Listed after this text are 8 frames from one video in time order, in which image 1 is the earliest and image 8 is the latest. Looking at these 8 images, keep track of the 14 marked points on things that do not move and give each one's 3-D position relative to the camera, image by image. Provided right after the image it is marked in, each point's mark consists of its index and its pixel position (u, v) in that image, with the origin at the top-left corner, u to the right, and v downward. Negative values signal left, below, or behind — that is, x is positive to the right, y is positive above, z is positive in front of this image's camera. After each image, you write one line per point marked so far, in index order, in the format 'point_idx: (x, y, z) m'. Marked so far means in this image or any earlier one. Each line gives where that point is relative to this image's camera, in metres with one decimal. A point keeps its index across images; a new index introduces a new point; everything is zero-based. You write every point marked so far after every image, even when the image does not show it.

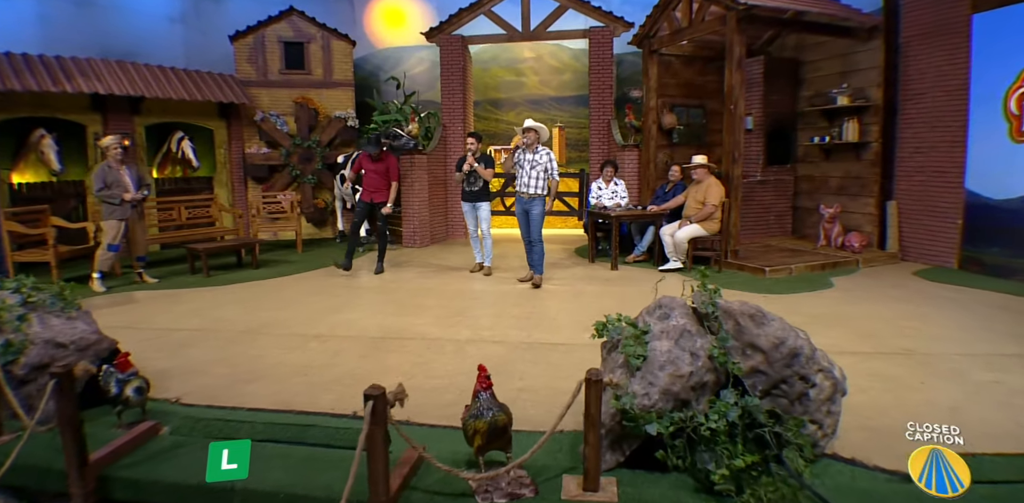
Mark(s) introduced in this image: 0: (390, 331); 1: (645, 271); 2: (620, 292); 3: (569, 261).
0: (-1.2, -0.7, +5.4) m
1: (+1.9, -0.3, +8.4) m
2: (+1.3, -0.5, +7.0) m
3: (+0.9, -0.1, +9.2) m
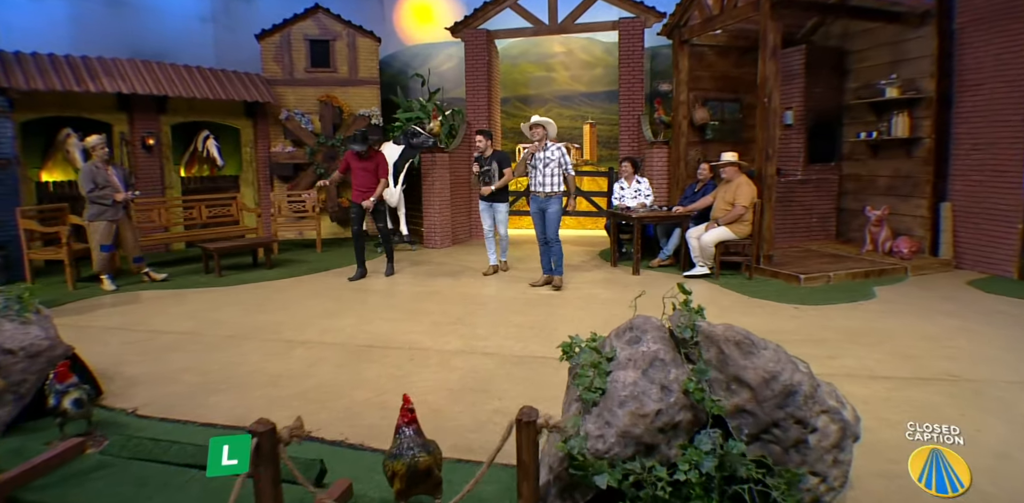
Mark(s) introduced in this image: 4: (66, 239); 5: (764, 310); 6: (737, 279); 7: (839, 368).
0: (-1.2, -0.8, +5.2) m
1: (+2.2, -0.4, +7.9) m
2: (+1.4, -0.6, +6.5) m
3: (+1.2, -0.2, +8.7) m
4: (-5.4, +0.1, +6.8) m
5: (+2.7, -0.6, +6.3) m
6: (+3.0, -0.4, +7.6) m
7: (+2.5, -0.9, +4.2) m
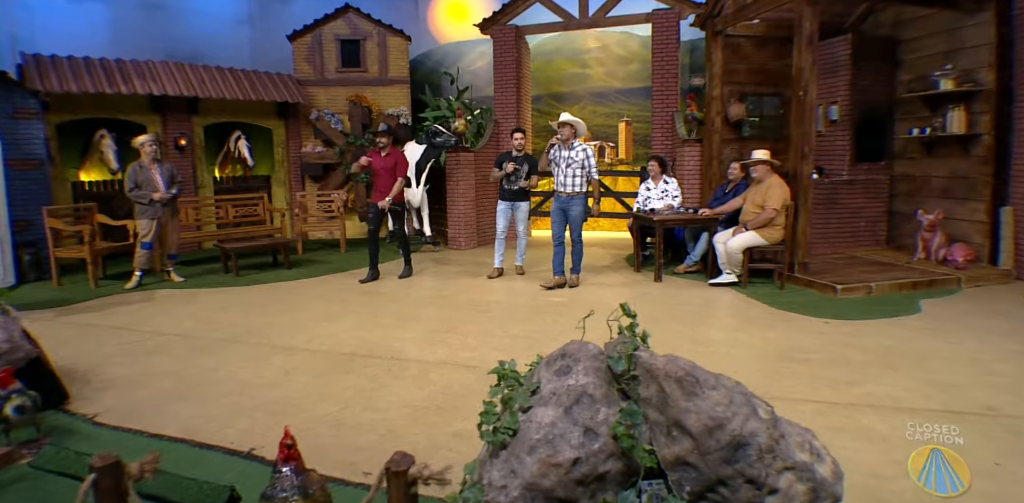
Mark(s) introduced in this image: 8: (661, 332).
0: (-1.3, -0.8, +5.0) m
1: (+2.3, -0.4, +7.4) m
2: (+1.4, -0.6, +6.1) m
3: (+1.5, -0.2, +8.3) m
4: (-5.3, +0.2, +7.0) m
5: (+2.7, -0.7, +5.7) m
6: (+3.2, -0.5, +7.1) m
7: (+2.3, -1.0, +3.7) m
8: (+1.4, -0.8, +5.5) m
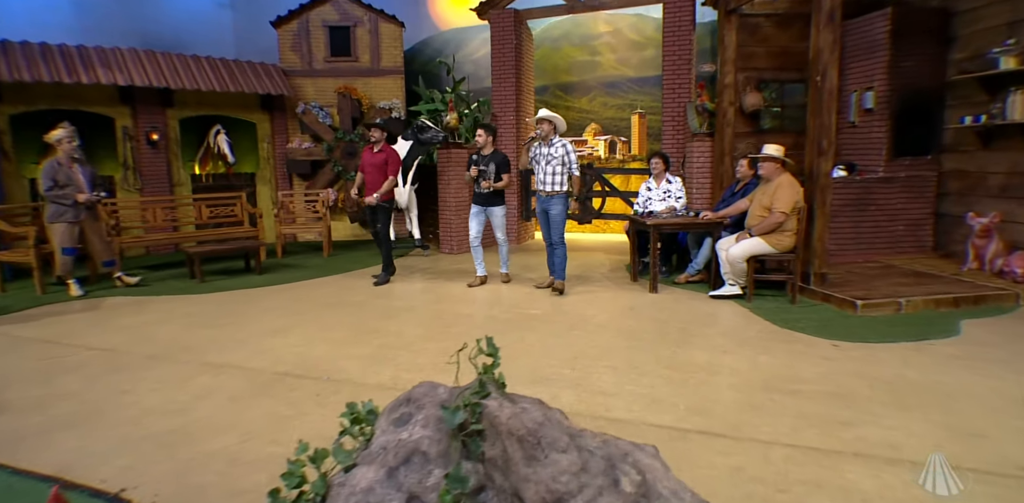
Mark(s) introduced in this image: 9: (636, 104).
0: (-1.6, -0.9, +4.5) m
1: (+2.1, -0.5, +6.7) m
2: (+1.2, -0.7, +5.5) m
3: (+1.3, -0.3, +7.7) m
4: (-5.5, +0.2, +6.7) m
5: (+2.4, -0.8, +5.0) m
6: (+2.9, -0.6, +6.4) m
7: (+1.9, -1.1, +3.1) m
8: (+1.1, -0.9, +4.9) m
9: (+2.5, +3.0, +11.2) m
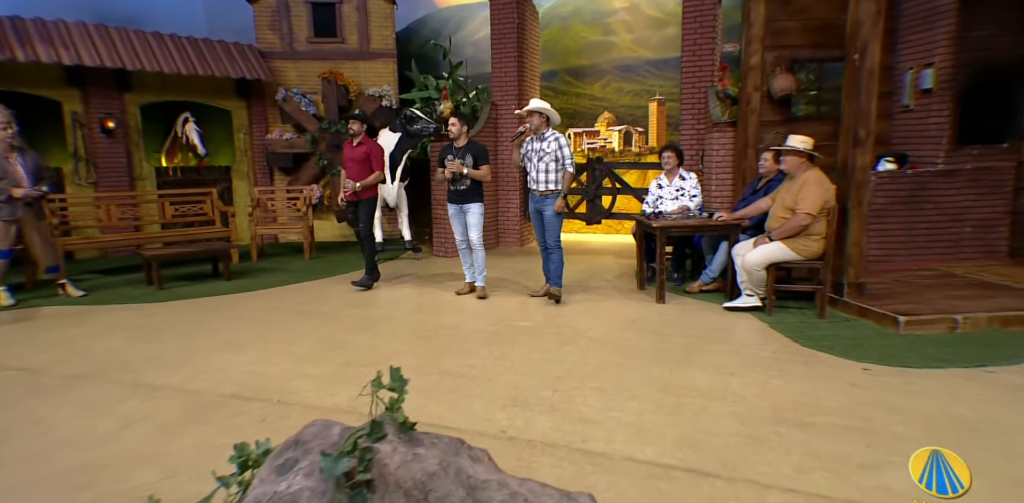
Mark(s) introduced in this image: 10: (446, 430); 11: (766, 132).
0: (-1.8, -1.0, +4.0) m
1: (+2.1, -0.6, +6.1) m
2: (+1.0, -0.8, +4.9) m
3: (+1.3, -0.3, +7.0) m
4: (-5.5, +0.2, +6.4) m
5: (+2.3, -1.0, +4.4) m
6: (+2.8, -0.7, +5.7) m
7: (+1.7, -1.3, +2.5) m
8: (+0.9, -1.0, +4.4) m
9: (+2.6, +3.0, +10.4) m
10: (-0.4, -1.1, +3.7) m
11: (+3.2, +1.5, +7.1) m
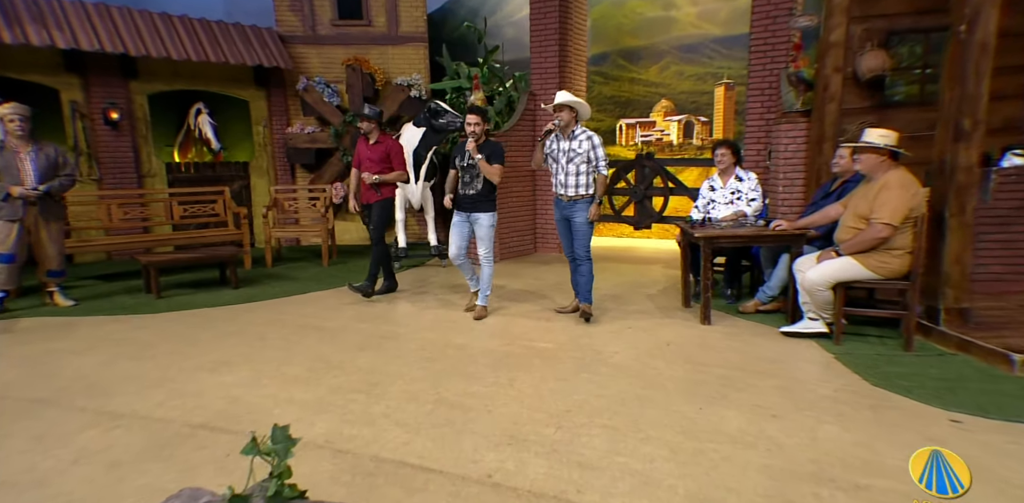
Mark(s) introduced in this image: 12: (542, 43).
0: (-1.8, -1.1, +3.7) m
1: (+2.3, -0.7, +5.2) m
2: (+1.1, -1.0, +4.2) m
3: (+1.6, -0.4, +6.3) m
4: (-5.2, +0.3, +6.4) m
5: (+2.3, -1.2, +3.5) m
6: (+3.0, -0.9, +4.8) m
7: (+1.4, -1.5, +1.7) m
8: (+0.9, -1.2, +3.7) m
9: (+3.5, +3.0, +9.3) m
10: (-0.5, -1.3, +3.2) m
11: (+3.6, +1.3, +6.0) m
12: (+0.4, +2.6, +7.0) m
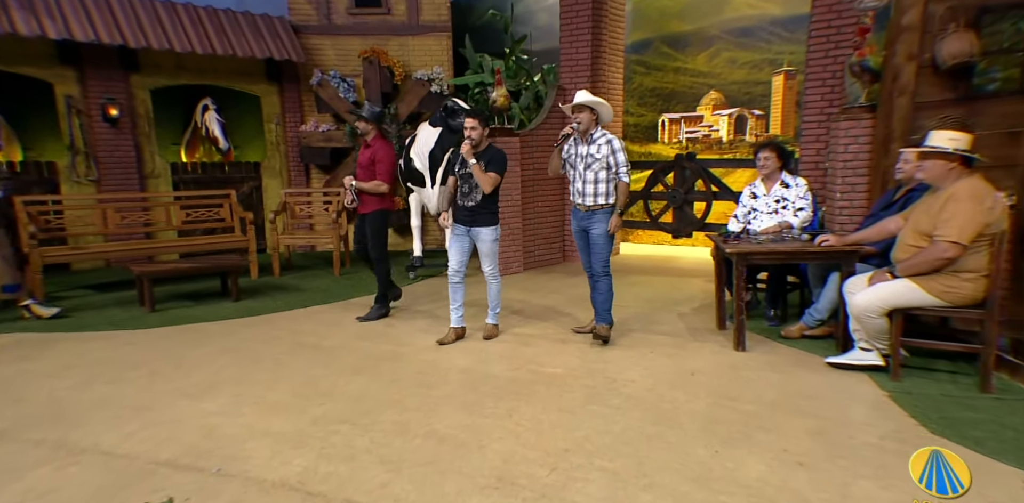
0: (-1.8, -1.2, +3.4) m
1: (+2.4, -0.9, +4.6) m
2: (+1.1, -1.2, +3.6) m
3: (+1.8, -0.6, +5.6) m
4: (-4.9, +0.3, +6.4) m
5: (+2.2, -1.4, +2.9) m
6: (+3.0, -1.1, +4.0) m
7: (+1.2, -1.8, +1.2) m
8: (+0.9, -1.4, +3.1) m
9: (+4.0, +2.9, +8.4) m
10: (-0.6, -1.5, +2.8) m
11: (+3.8, +1.1, +5.2) m
12: (+0.7, +2.5, +6.4) m
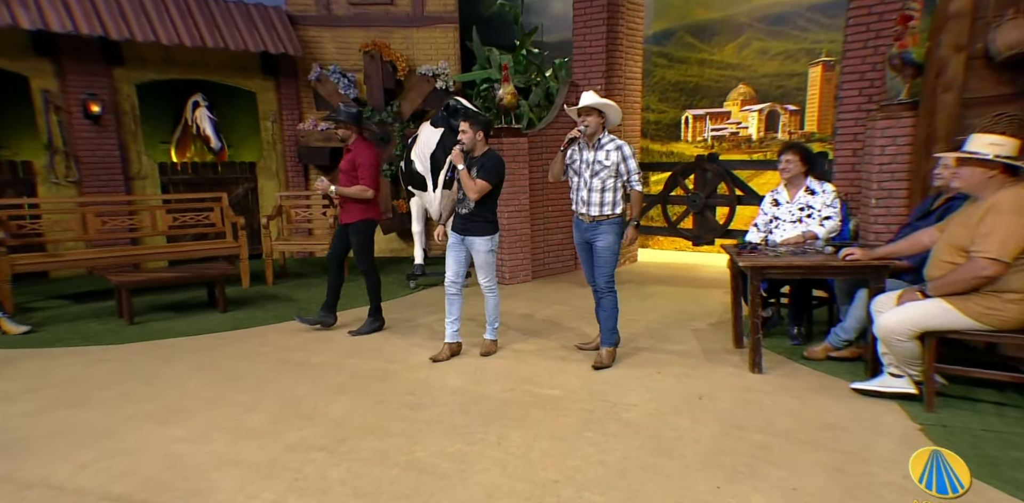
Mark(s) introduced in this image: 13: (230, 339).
0: (-1.9, -1.3, +3.1) m
1: (+2.3, -1.1, +4.1) m
2: (+1.0, -1.3, +3.2) m
3: (+1.9, -0.7, +5.2) m
4: (-4.8, +0.3, +6.3) m
5: (+2.1, -1.6, +2.4) m
6: (+3.0, -1.2, +3.5) m
7: (+0.9, -2.0, +0.8) m
8: (+0.8, -1.5, +2.8) m
9: (+4.2, +2.8, +7.8) m
10: (-0.7, -1.6, +2.5) m
11: (+3.8, +1.0, +4.6) m
12: (+0.8, +2.5, +5.9) m
13: (-2.4, -0.7, +4.8) m
